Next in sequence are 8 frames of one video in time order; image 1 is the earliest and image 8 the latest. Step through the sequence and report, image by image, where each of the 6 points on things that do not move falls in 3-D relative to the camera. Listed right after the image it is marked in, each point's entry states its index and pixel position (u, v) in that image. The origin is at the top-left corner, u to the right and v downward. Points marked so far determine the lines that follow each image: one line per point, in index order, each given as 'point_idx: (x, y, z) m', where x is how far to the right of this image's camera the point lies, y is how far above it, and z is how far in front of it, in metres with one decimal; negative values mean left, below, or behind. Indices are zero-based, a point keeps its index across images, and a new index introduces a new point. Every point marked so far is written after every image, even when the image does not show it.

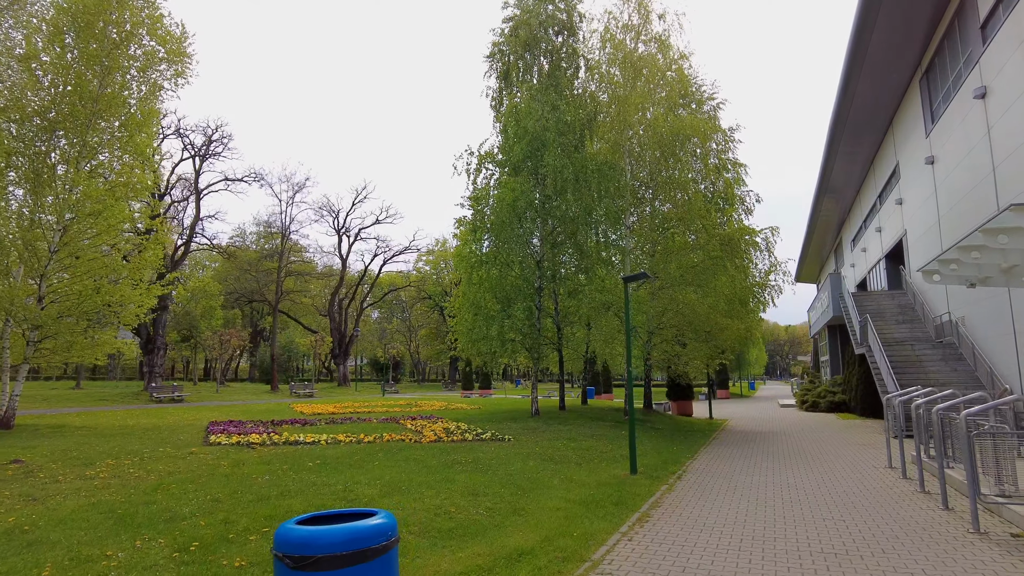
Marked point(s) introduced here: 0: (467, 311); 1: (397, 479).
0: (-1.3, -0.6, +18.3) m
1: (-1.3, -2.1, +7.2) m
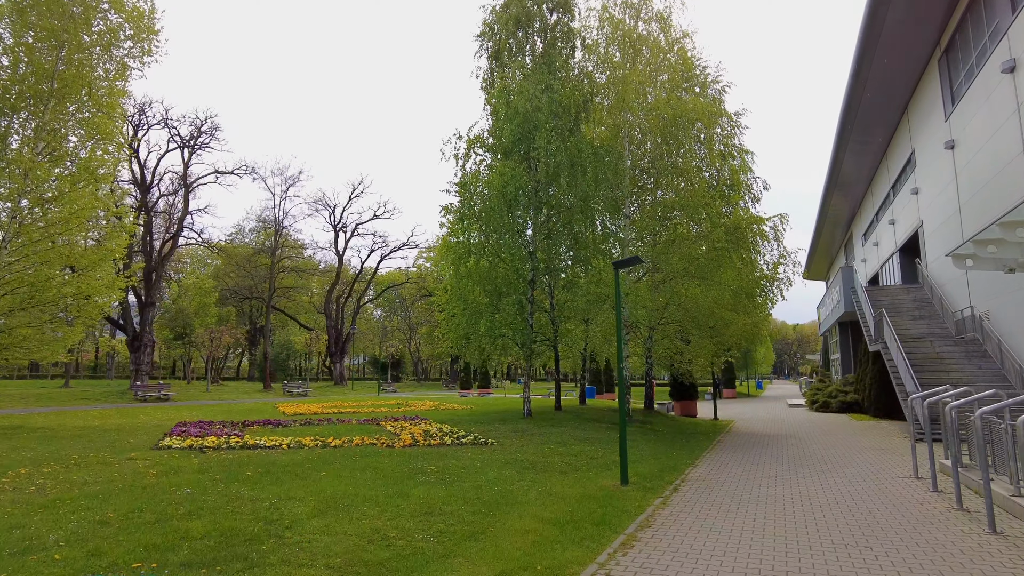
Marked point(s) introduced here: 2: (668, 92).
0: (-1.6, -0.4, +17.2) m
1: (-1.6, -2.0, +6.2) m
2: (+4.5, +5.6, +18.7) m
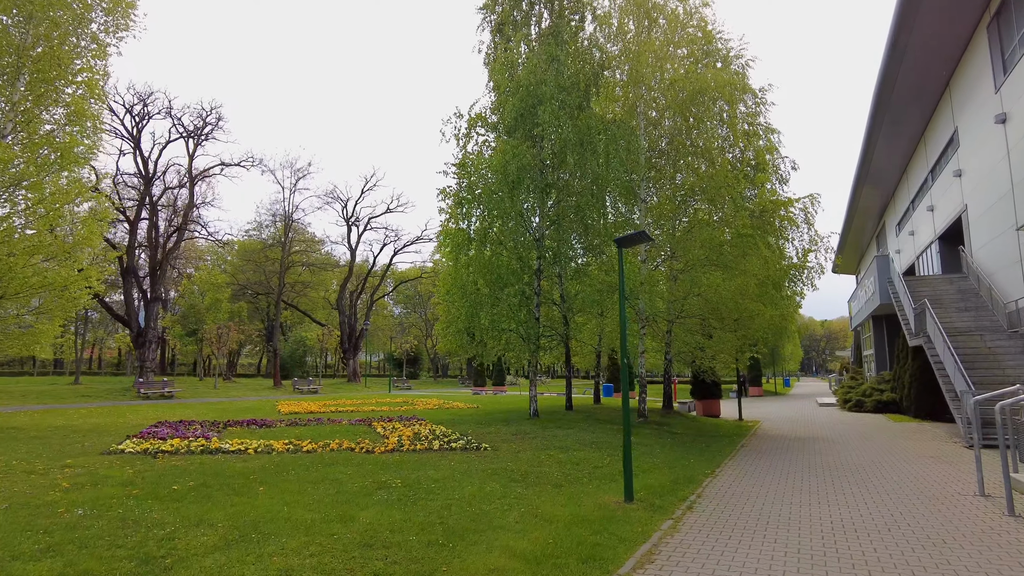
0: (-1.4, -0.2, +16.0) m
1: (-1.9, -1.8, +5.0) m
2: (+4.6, +5.9, +17.3) m
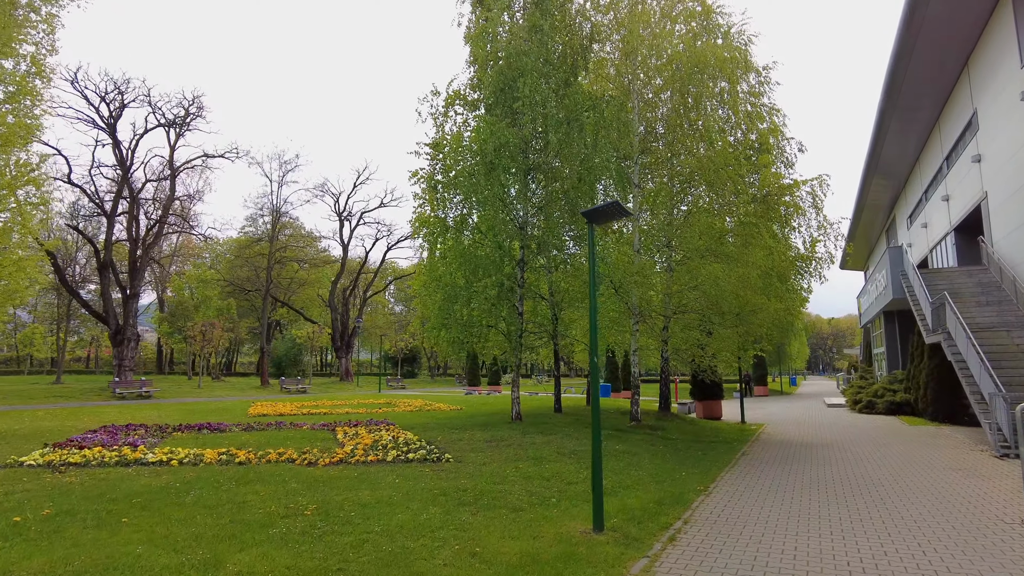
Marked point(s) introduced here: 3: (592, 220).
0: (-1.8, 0.0, +14.8) m
1: (-2.4, -1.6, +3.8) m
2: (+4.2, +6.0, +16.0) m
3: (+0.8, +0.7, +6.3) m
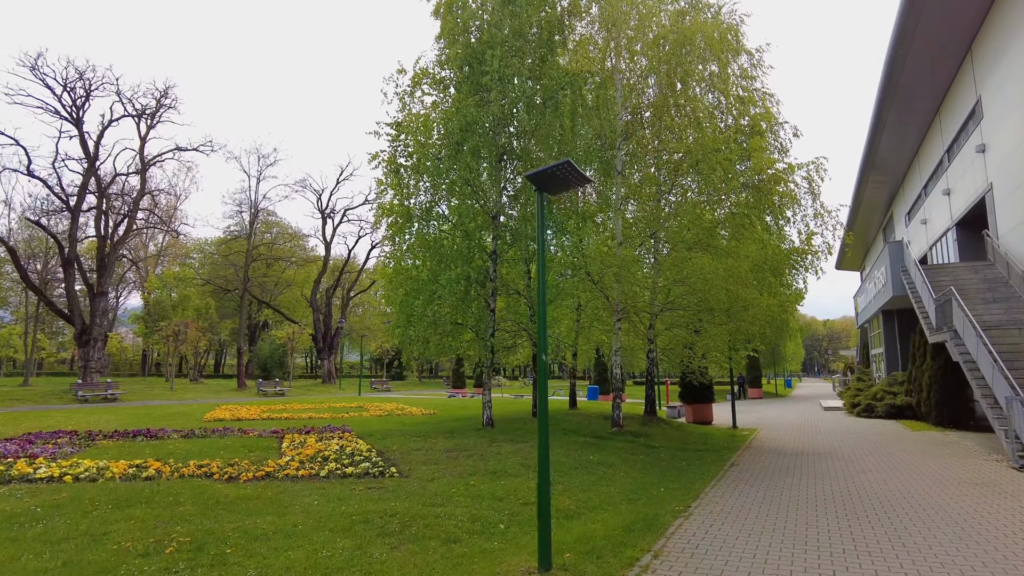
0: (-2.4, +0.1, +13.7) m
1: (-2.9, -1.5, +2.7) m
2: (+3.7, +6.2, +15.0) m
3: (+0.2, +0.8, +5.2) m
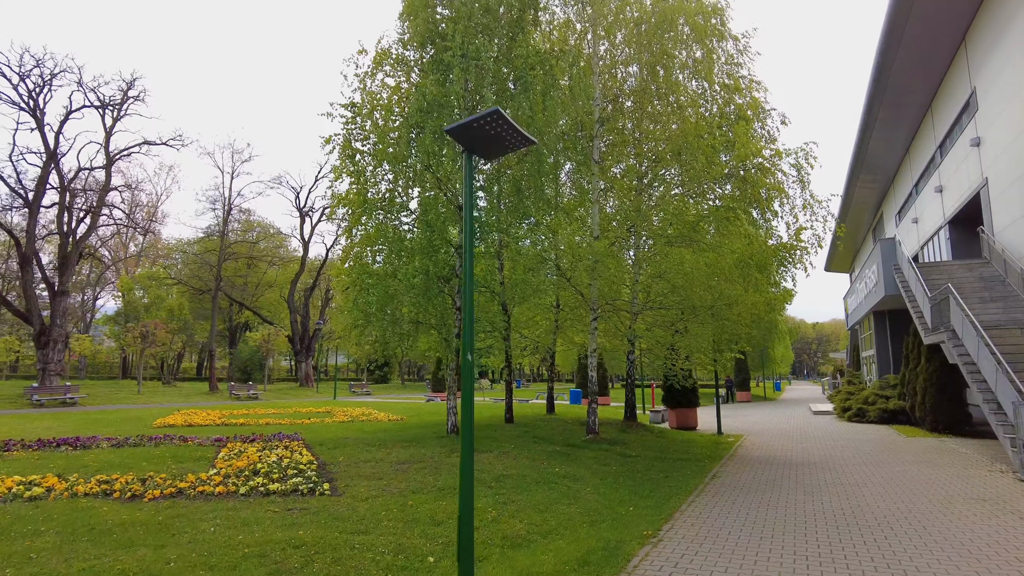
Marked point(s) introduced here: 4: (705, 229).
0: (-3.0, +0.2, +12.7) m
1: (-3.3, -1.4, +1.7) m
2: (+3.0, +6.2, +14.1) m
3: (-0.2, +0.9, +4.3) m
4: (+4.1, +1.3, +14.0) m
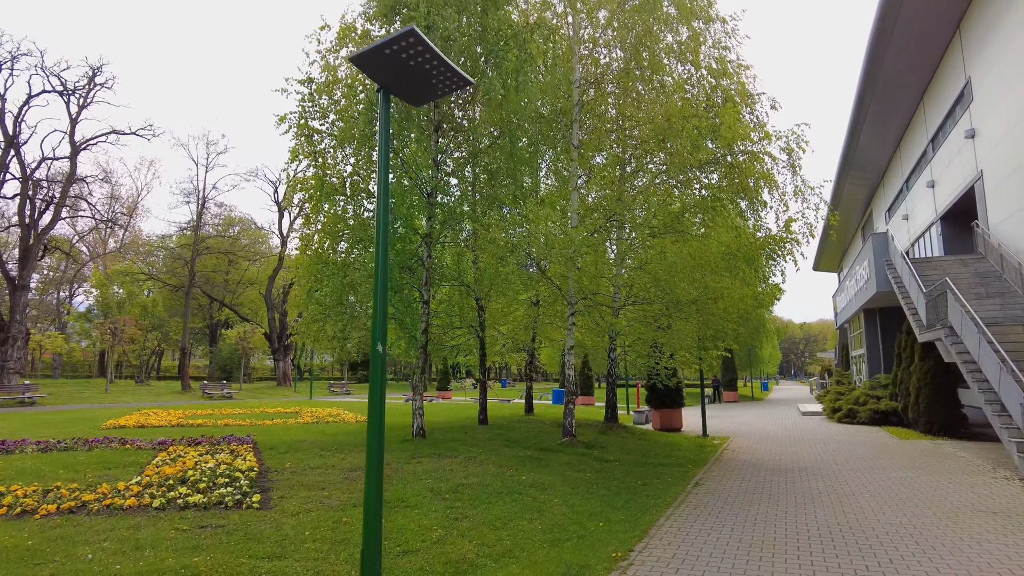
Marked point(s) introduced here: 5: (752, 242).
0: (-3.5, +0.3, +11.9) m
1: (-3.6, -1.2, +0.8) m
2: (+2.5, +6.3, +13.3) m
3: (-0.6, +1.0, +3.5) m
4: (+3.6, +1.4, +13.2) m
5: (+5.2, +1.0, +14.2) m
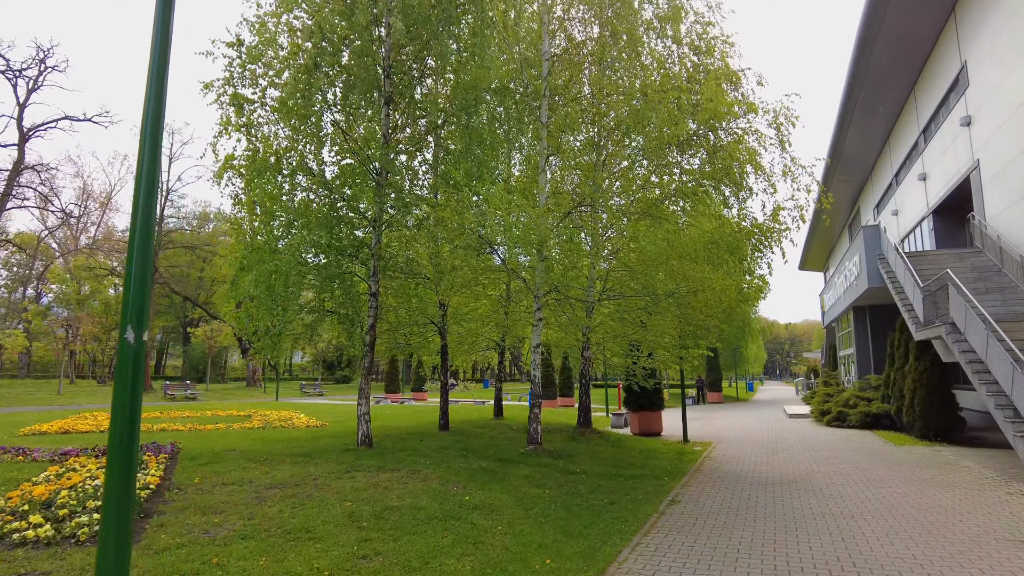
0: (-4.1, +0.5, +10.7) m
1: (-4.1, -1.1, -0.4) m
2: (+1.9, +6.5, +12.3) m
3: (-1.1, +1.2, +2.4) m
4: (+2.9, +1.5, +12.2) m
5: (+4.5, +1.1, +13.1) m
